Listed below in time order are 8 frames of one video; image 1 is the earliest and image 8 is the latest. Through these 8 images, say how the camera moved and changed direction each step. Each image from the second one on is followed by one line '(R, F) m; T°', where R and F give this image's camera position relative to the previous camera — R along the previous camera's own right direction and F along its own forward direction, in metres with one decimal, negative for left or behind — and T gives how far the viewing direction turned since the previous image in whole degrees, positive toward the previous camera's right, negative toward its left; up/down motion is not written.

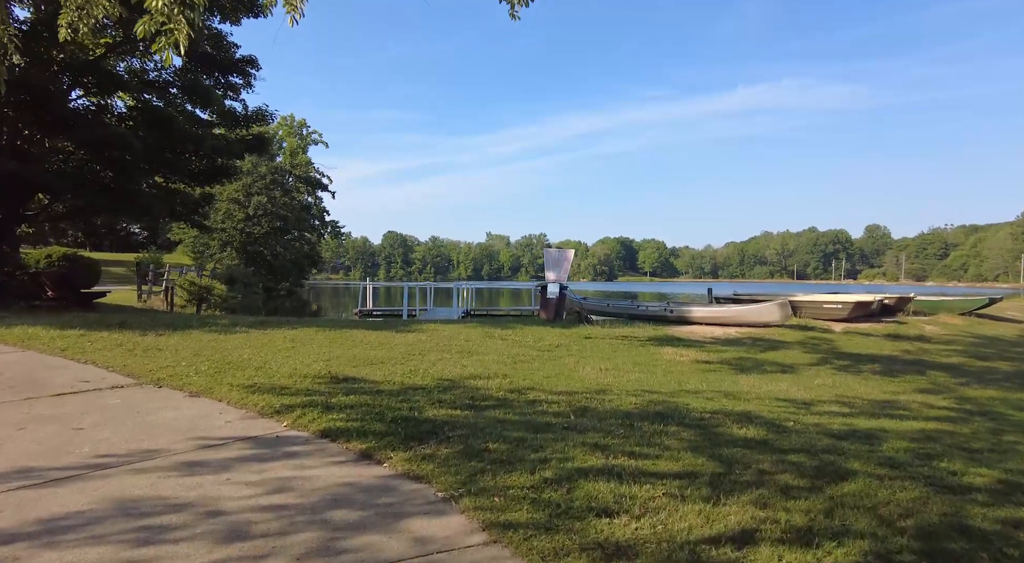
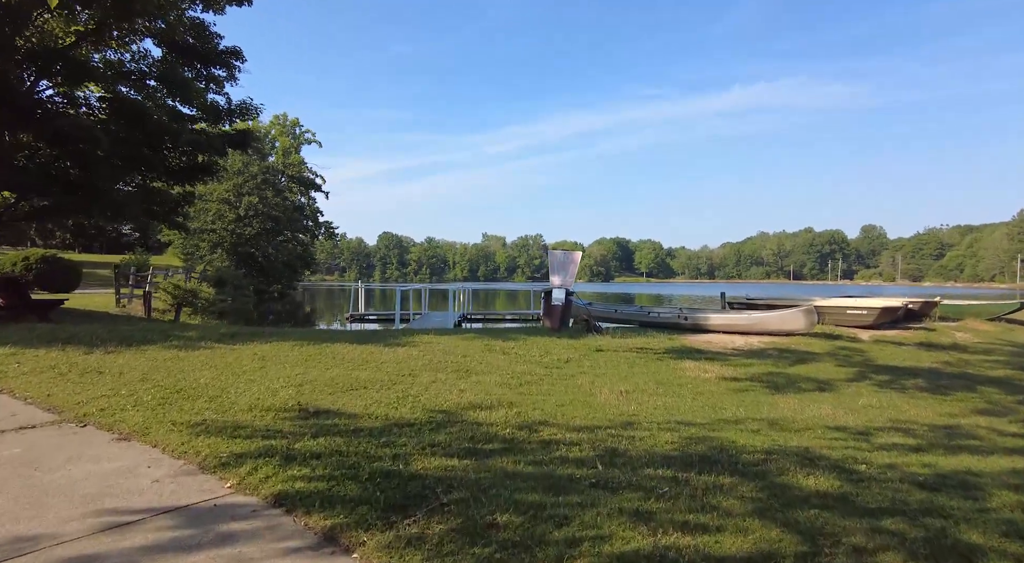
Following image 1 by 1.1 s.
(-0.1, +1.2) m; 0°
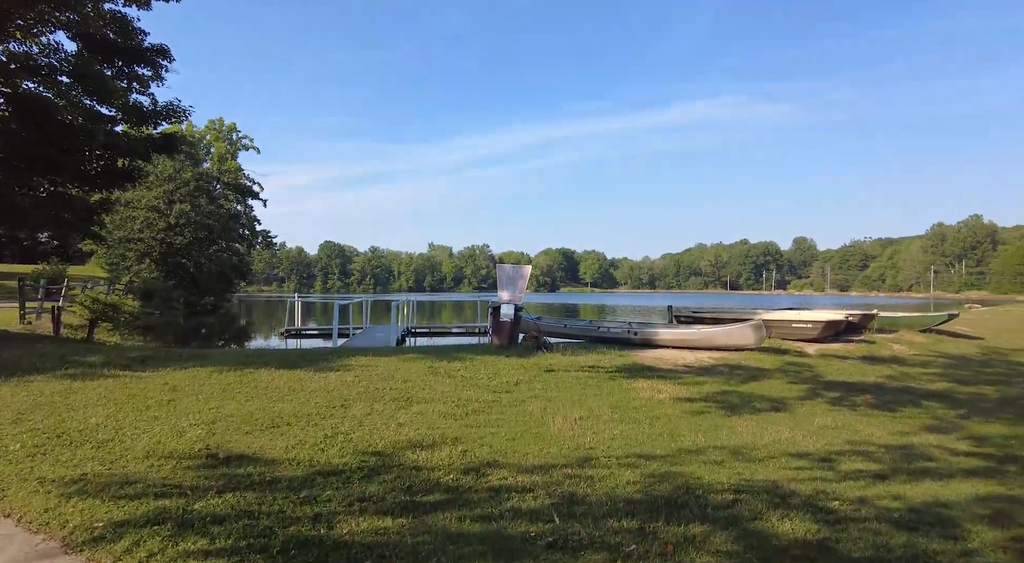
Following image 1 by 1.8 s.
(0.0, +0.6) m; +5°
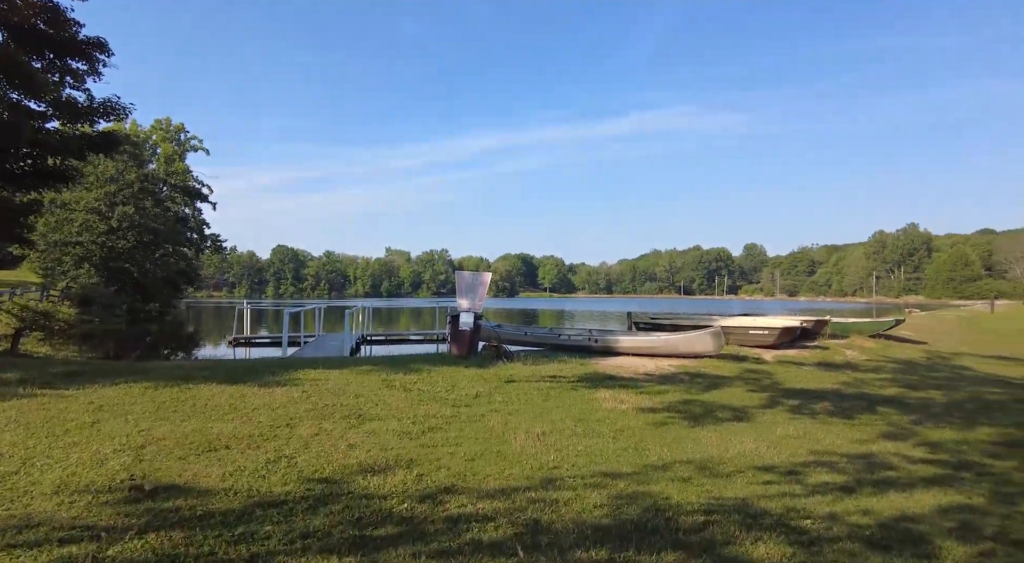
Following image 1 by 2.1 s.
(0.0, +0.3) m; +4°
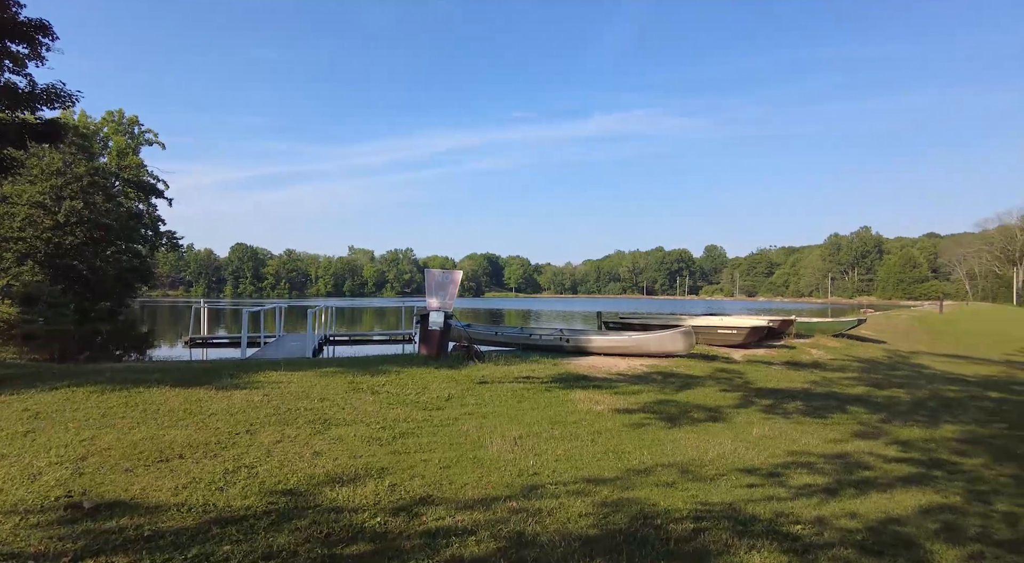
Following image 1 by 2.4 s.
(-0.1, +0.3) m; +3°
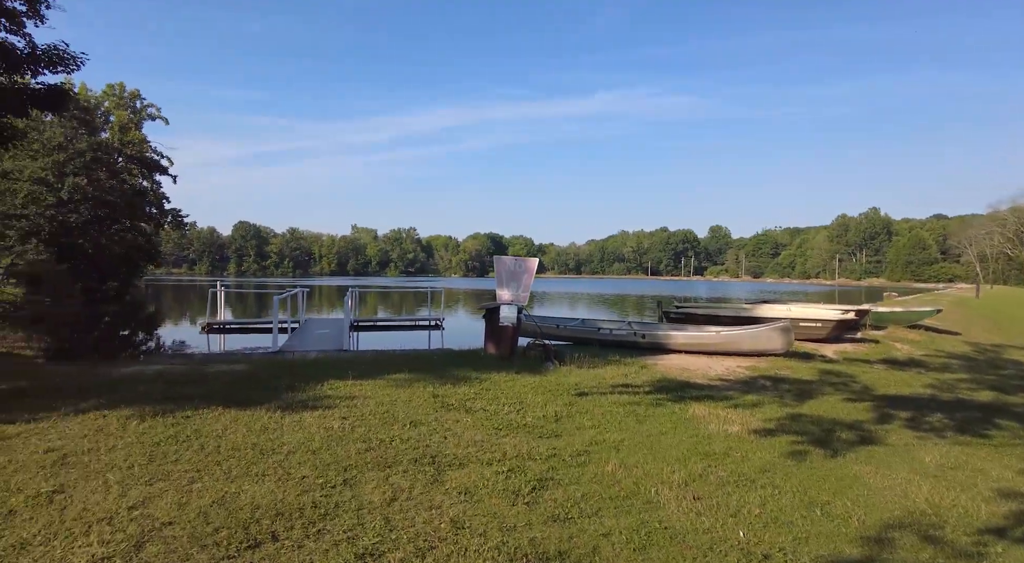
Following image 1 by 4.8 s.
(-1.3, +1.6) m; 0°
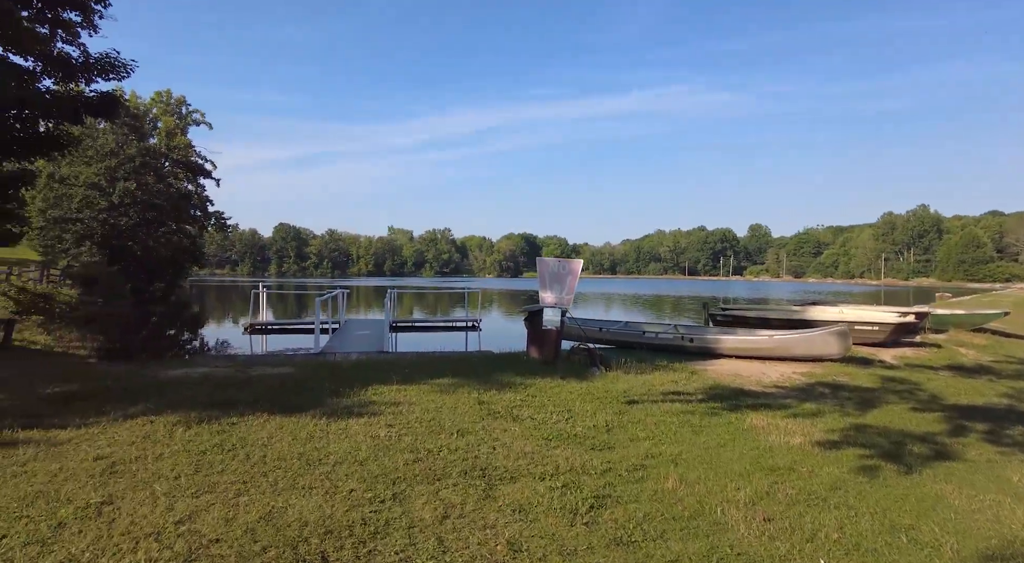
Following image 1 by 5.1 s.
(-0.1, +0.3) m; -3°
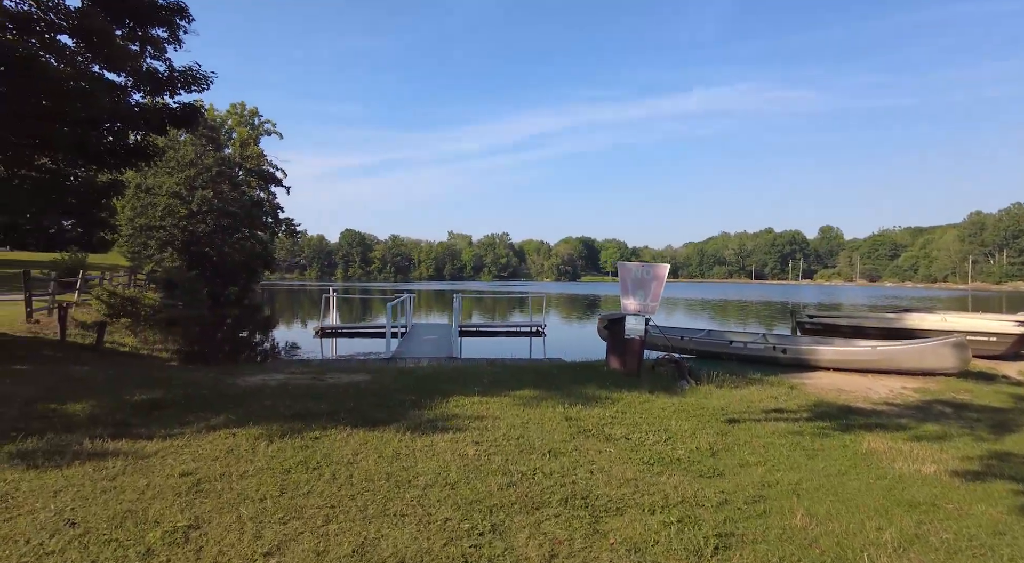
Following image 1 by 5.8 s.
(-0.3, +0.4) m; -5°
